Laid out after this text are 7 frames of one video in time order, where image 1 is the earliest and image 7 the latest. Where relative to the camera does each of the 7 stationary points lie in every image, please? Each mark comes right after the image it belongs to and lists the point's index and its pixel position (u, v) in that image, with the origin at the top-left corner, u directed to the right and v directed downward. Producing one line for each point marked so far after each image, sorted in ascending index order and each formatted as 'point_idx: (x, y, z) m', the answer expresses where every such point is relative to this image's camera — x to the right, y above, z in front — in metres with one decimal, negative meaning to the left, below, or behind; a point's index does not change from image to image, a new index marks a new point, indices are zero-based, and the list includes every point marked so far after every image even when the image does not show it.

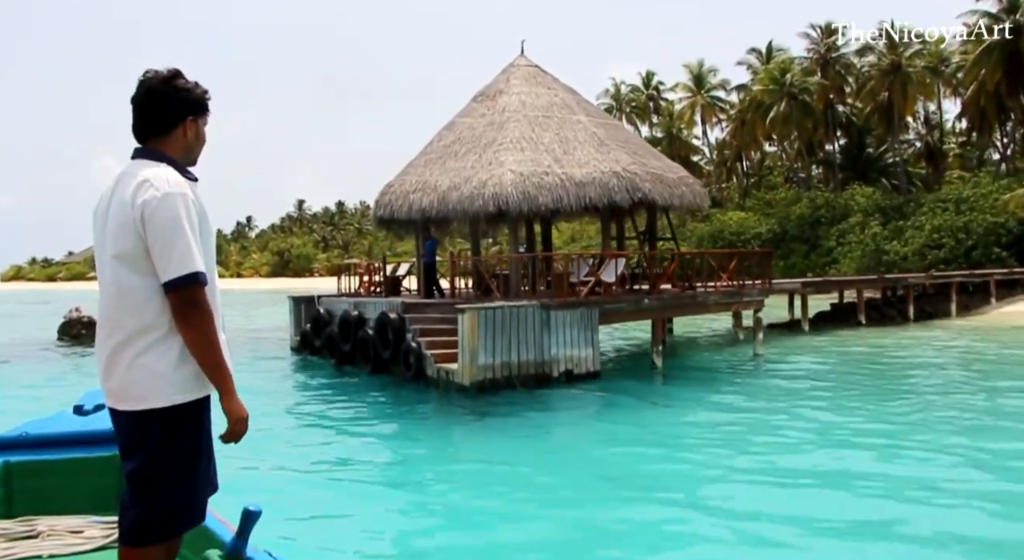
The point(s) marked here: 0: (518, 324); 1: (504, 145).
0: (+0.1, -0.6, +13.0) m
1: (-0.1, +2.3, +15.7) m
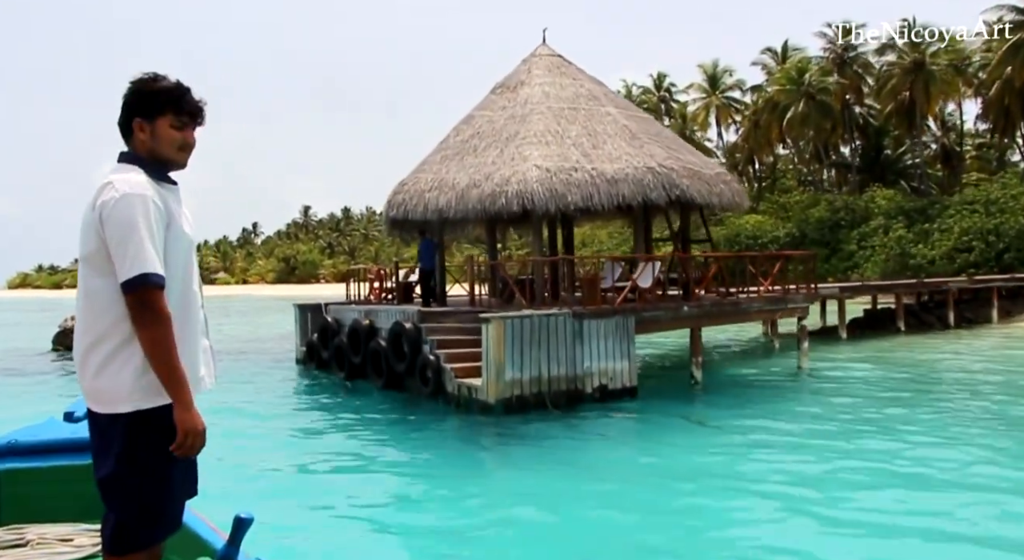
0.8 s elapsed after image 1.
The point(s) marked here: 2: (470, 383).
0: (+0.5, -0.7, +11.7) m
1: (+0.2, +2.2, +14.4) m
2: (-0.5, -1.3, +11.9) m
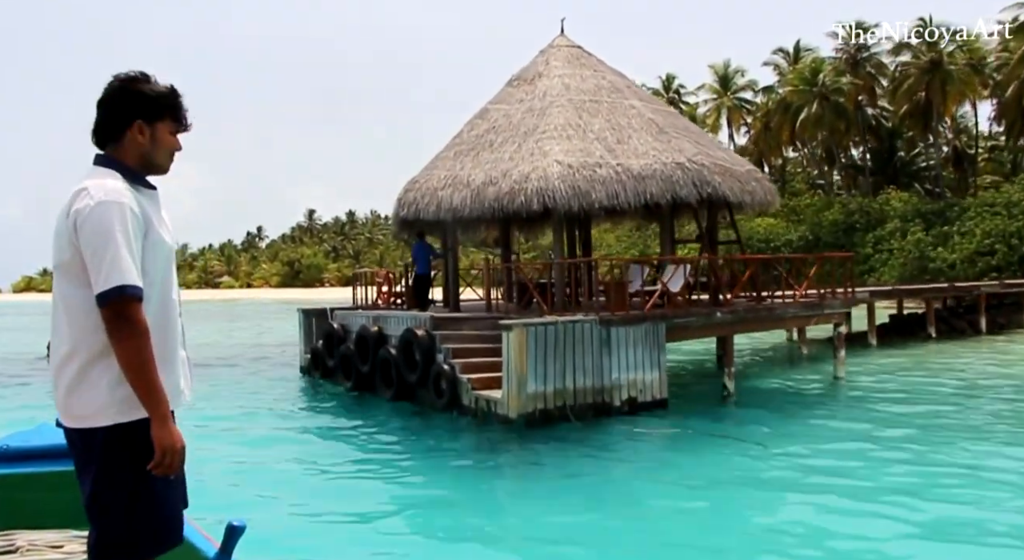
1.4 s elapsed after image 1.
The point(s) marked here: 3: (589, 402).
0: (+0.7, -0.8, +10.8) m
1: (+0.5, +2.2, +13.5) m
2: (-0.3, -1.4, +11.0) m
3: (+0.9, -1.5, +11.0) m
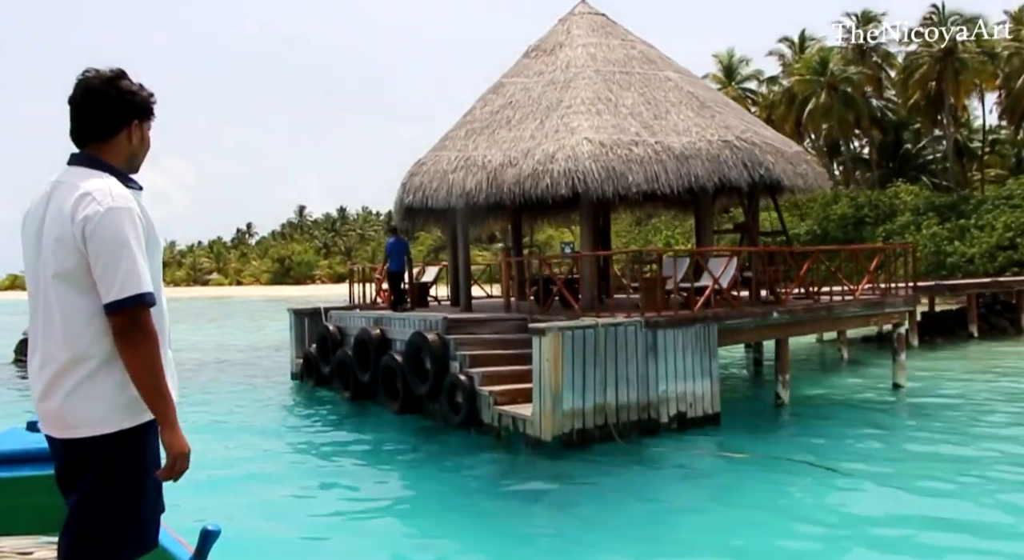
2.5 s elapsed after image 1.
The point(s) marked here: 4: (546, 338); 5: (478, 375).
0: (+1.0, -0.7, +9.1) m
1: (+0.8, +2.2, +11.8) m
2: (0.0, -1.3, +9.3) m
3: (+1.2, -1.4, +9.3) m
4: (+0.3, -0.5, +8.6) m
5: (-0.4, -1.0, +9.9) m
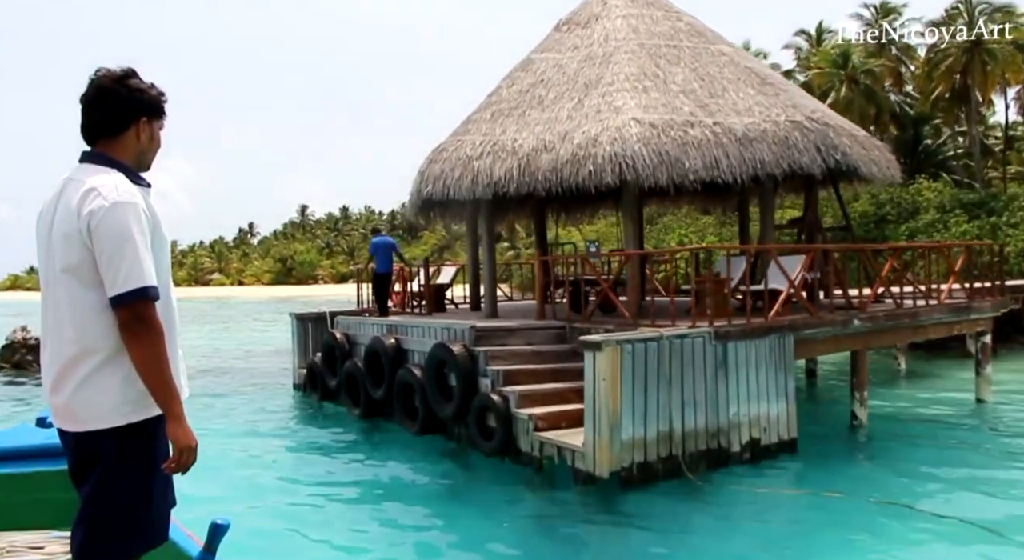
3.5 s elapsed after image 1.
0: (+1.4, -0.7, +7.6) m
1: (+1.2, +2.2, +10.3) m
2: (+0.4, -1.3, +7.8) m
3: (+1.6, -1.4, +7.8) m
4: (+0.7, -0.6, +7.1) m
5: (0.0, -1.1, +8.4) m
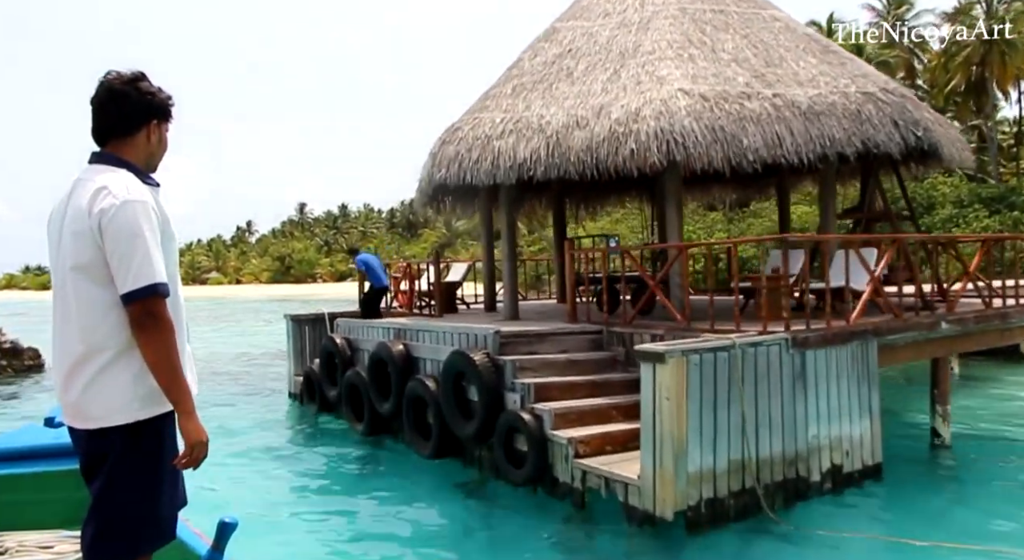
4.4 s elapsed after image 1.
0: (+1.7, -0.7, +6.3) m
1: (+1.4, +2.2, +9.0) m
2: (+0.7, -1.3, +6.4) m
3: (+1.9, -1.4, +6.5) m
4: (+1.0, -0.5, +5.8) m
5: (+0.3, -1.0, +7.1) m
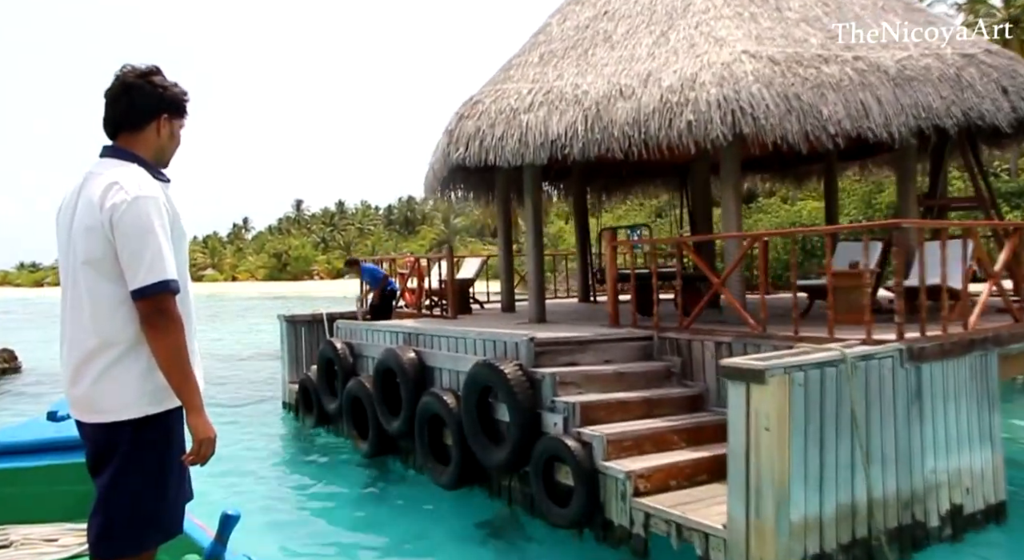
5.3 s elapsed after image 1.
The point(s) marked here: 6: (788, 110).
0: (+1.9, -0.7, +5.0) m
1: (+1.7, +2.3, +7.6) m
2: (+0.9, -1.3, +5.1) m
3: (+2.2, -1.4, +5.2) m
4: (+1.2, -0.5, +4.5) m
5: (+0.5, -1.0, +5.8) m
6: (+2.0, +1.3, +6.7) m
